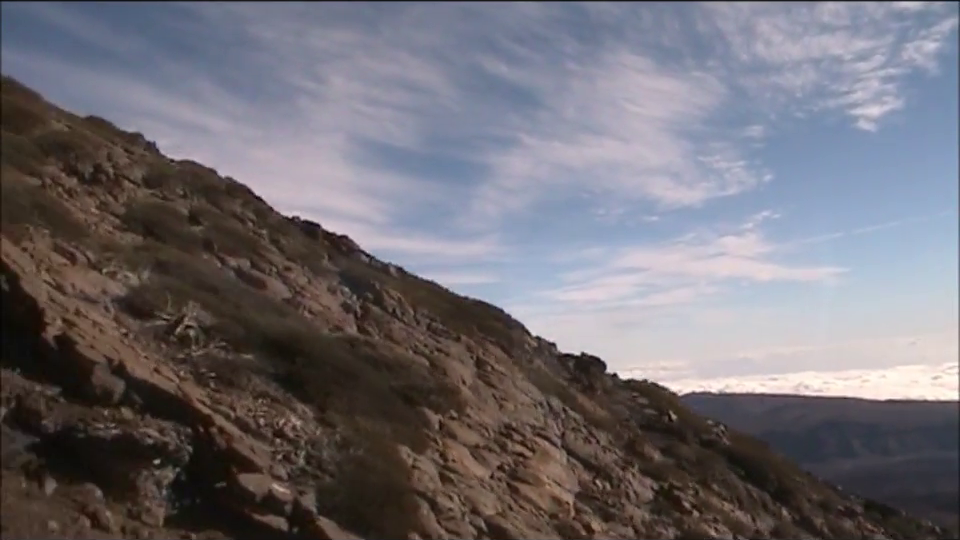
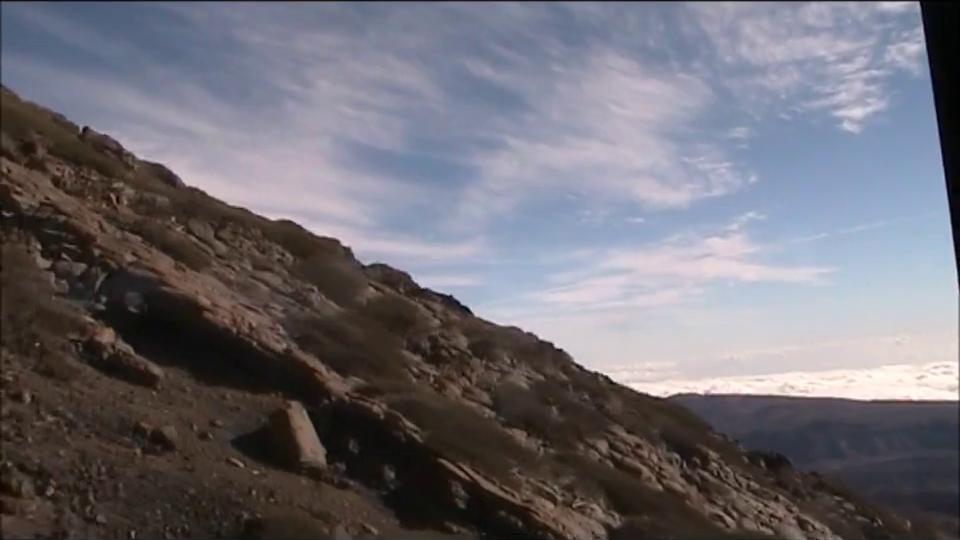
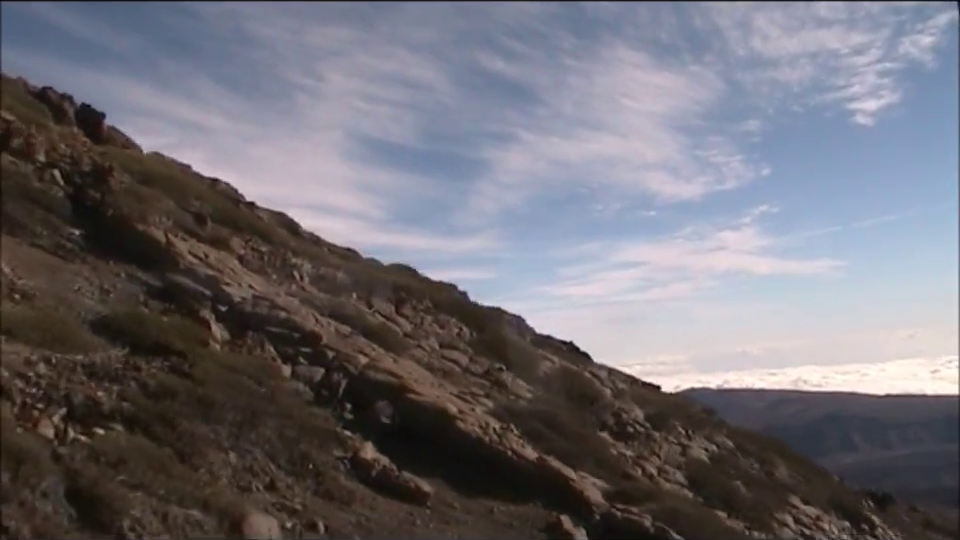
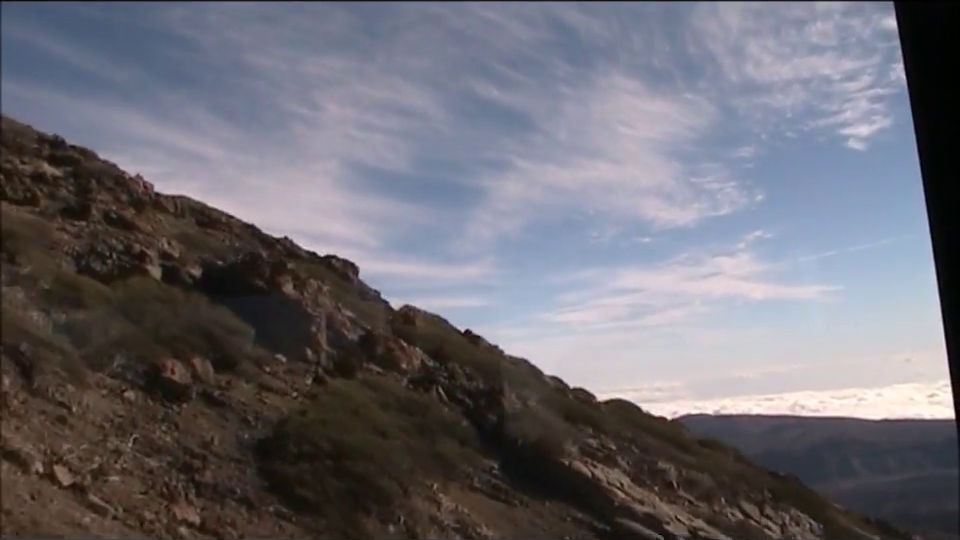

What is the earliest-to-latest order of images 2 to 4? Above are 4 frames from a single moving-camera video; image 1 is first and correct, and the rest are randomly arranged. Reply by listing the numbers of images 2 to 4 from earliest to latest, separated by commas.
2, 3, 4
